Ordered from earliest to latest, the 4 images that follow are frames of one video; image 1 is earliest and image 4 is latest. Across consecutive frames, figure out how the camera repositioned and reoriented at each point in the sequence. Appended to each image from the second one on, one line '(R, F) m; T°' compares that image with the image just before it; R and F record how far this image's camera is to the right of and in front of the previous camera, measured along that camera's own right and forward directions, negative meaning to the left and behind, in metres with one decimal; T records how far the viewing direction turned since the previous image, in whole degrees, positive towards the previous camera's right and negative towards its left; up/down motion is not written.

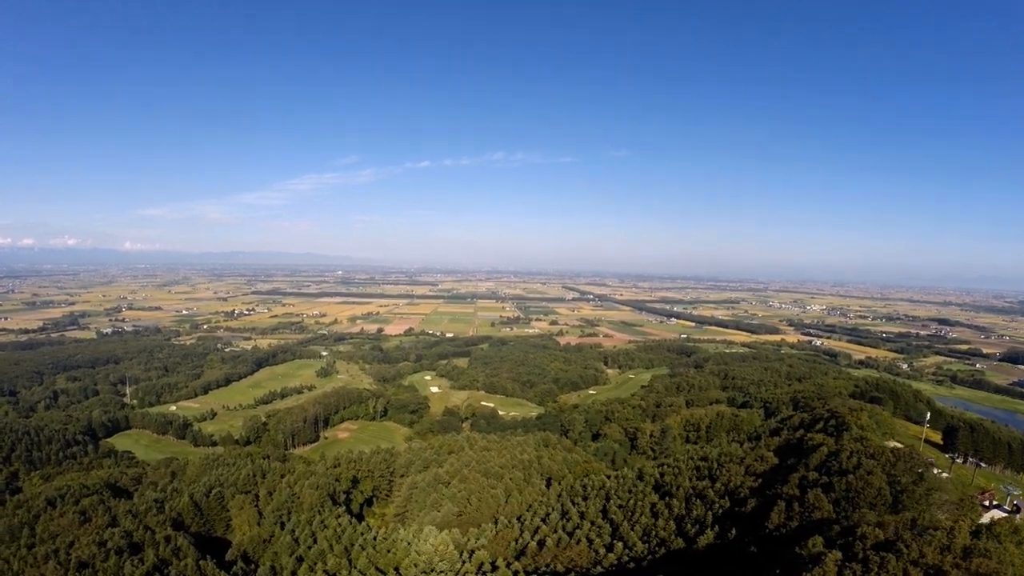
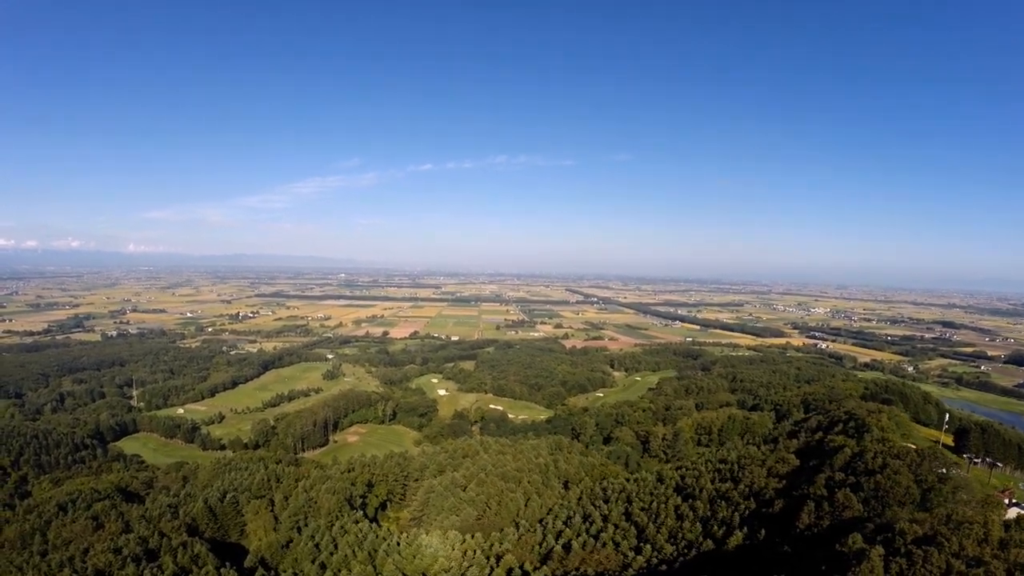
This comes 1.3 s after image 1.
(-1.1, +0.6) m; 0°
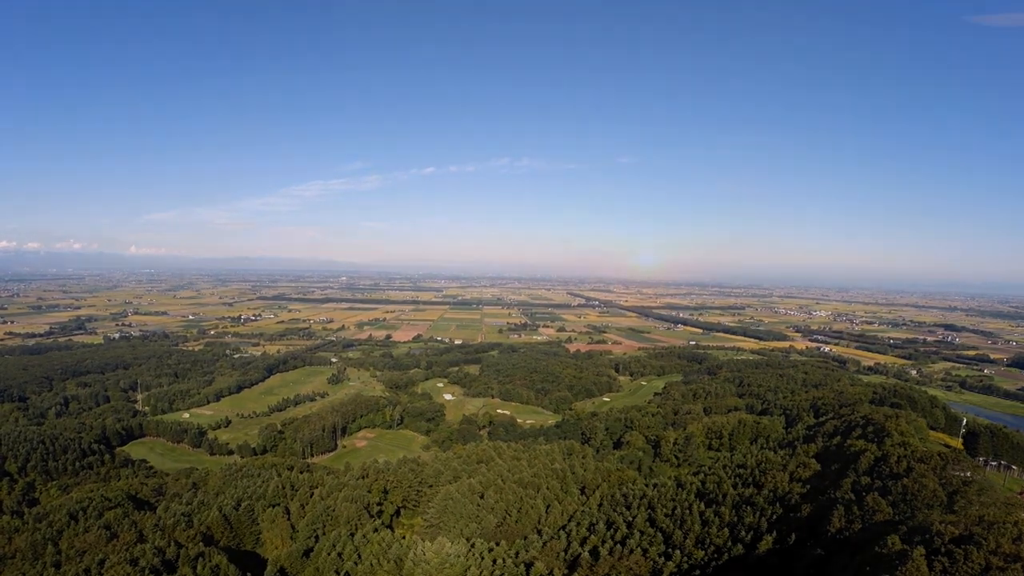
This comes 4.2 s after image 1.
(-1.3, +0.7) m; 0°
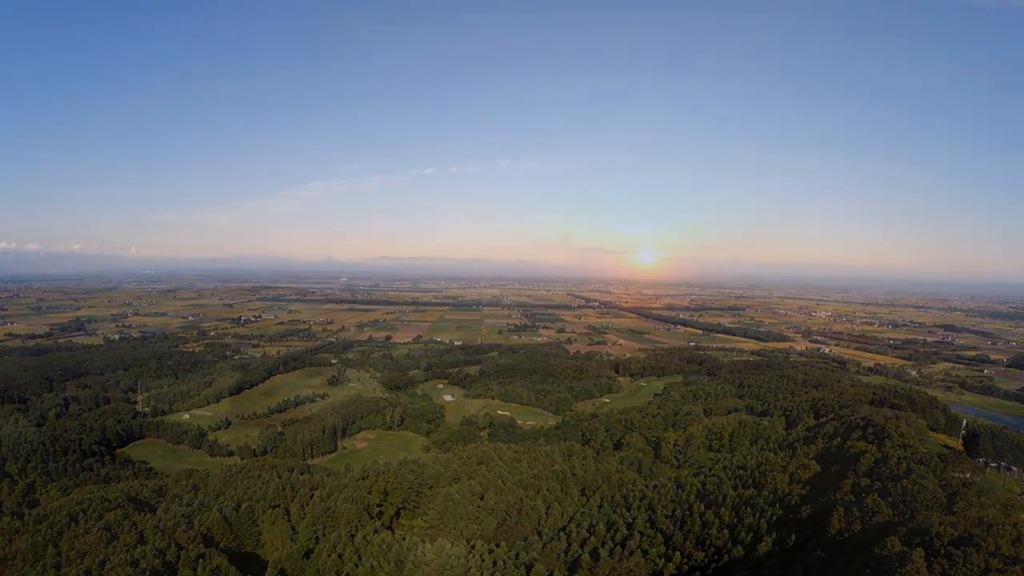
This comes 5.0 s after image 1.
(0.0, 0.0) m; 0°
